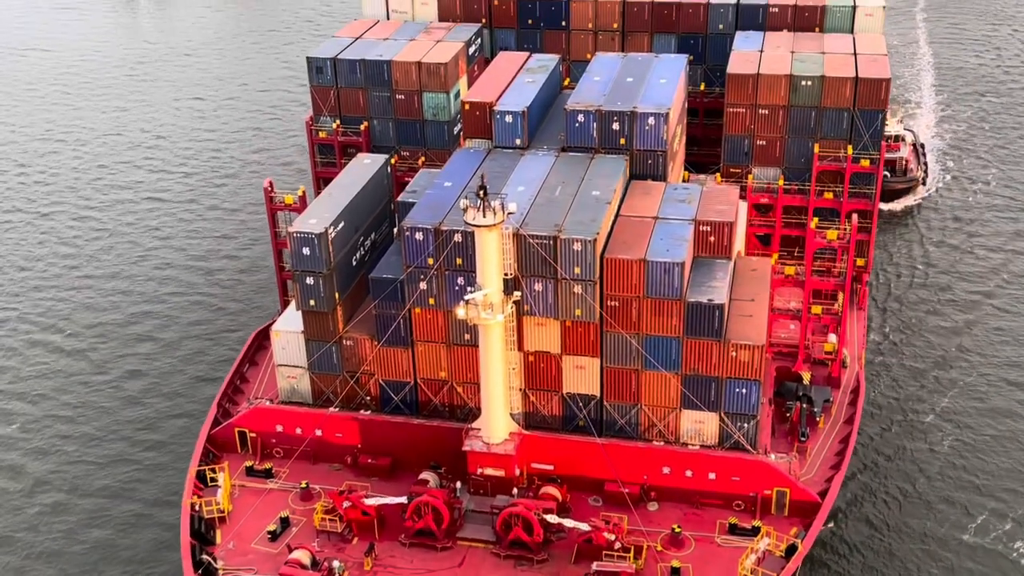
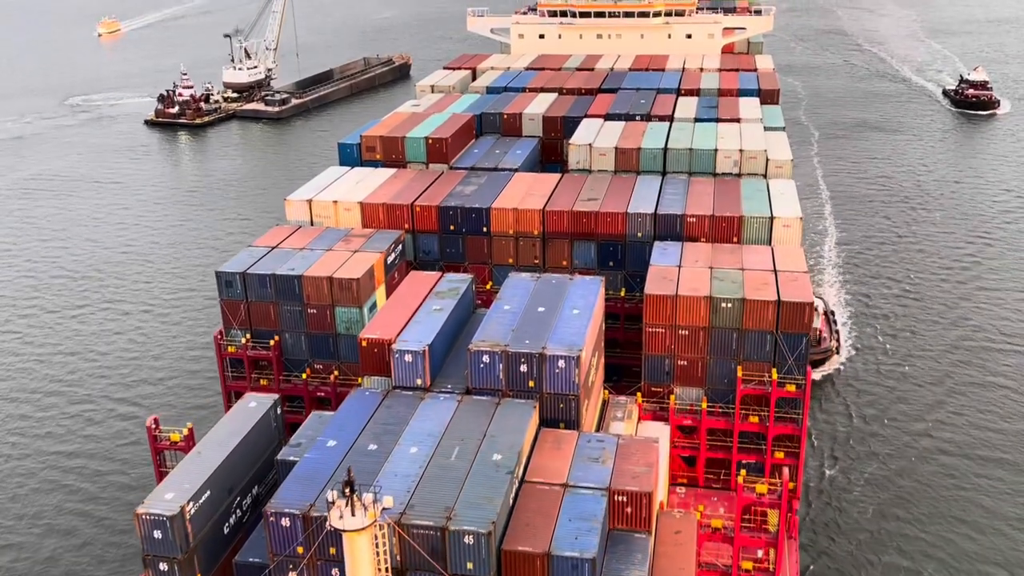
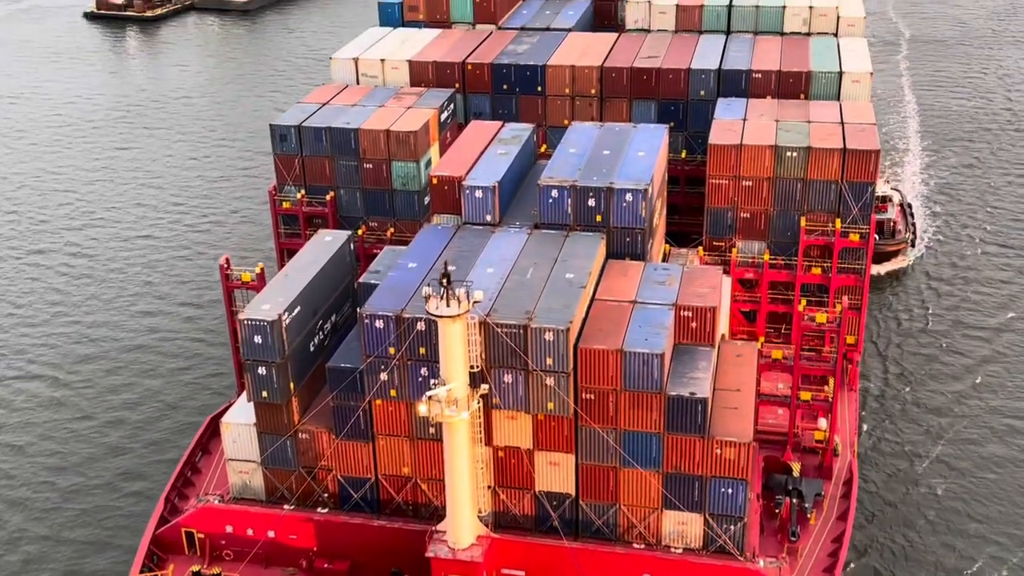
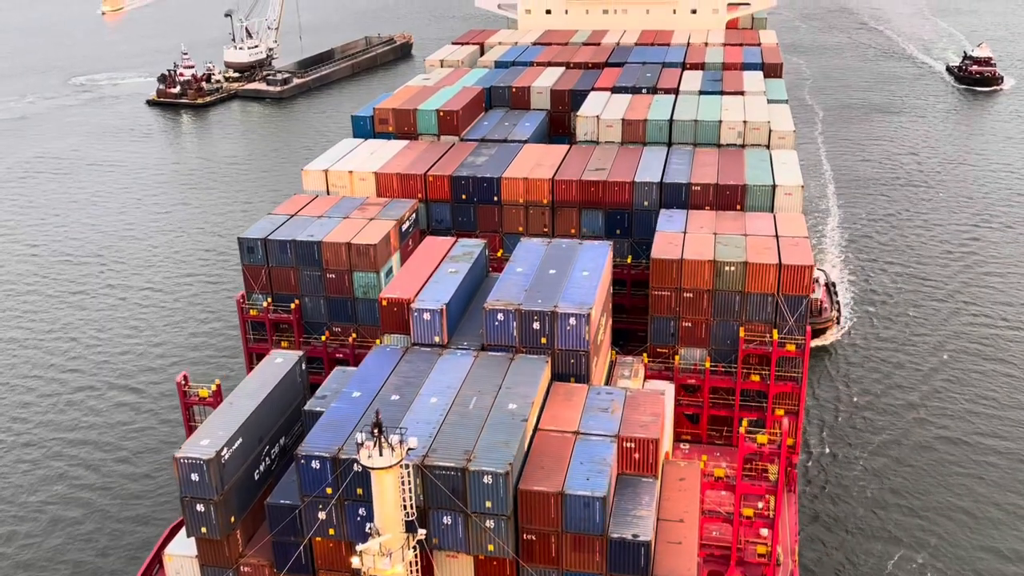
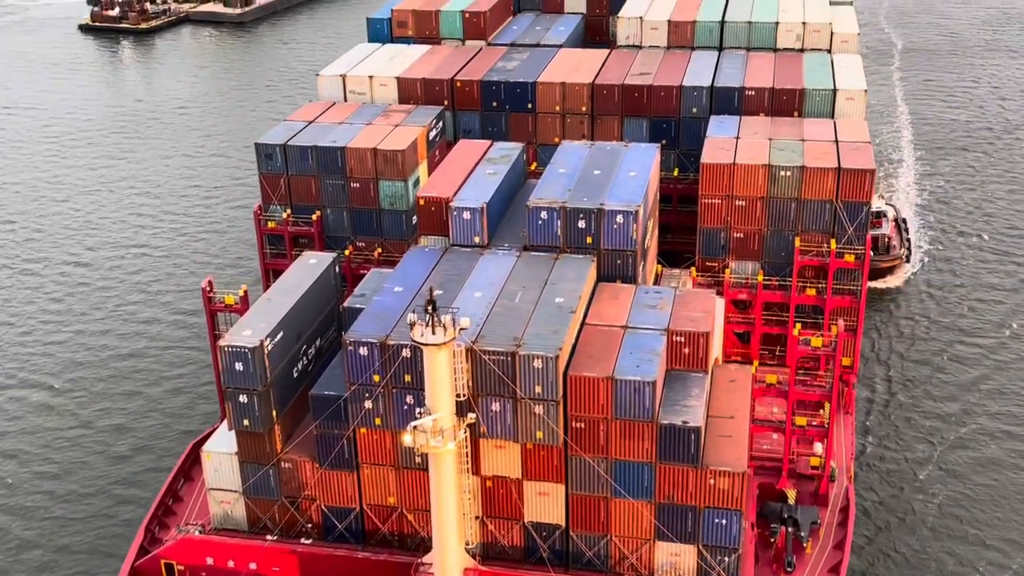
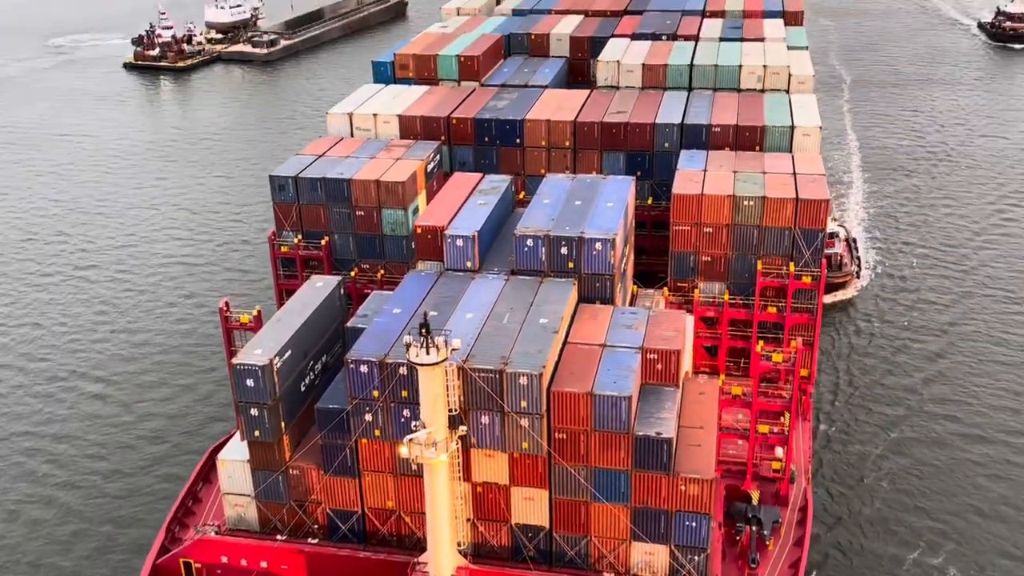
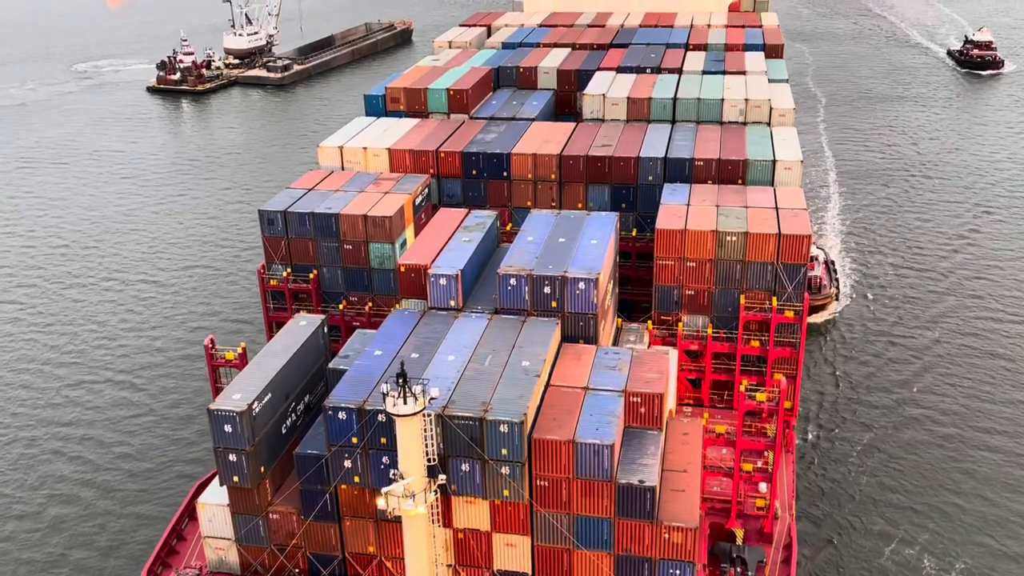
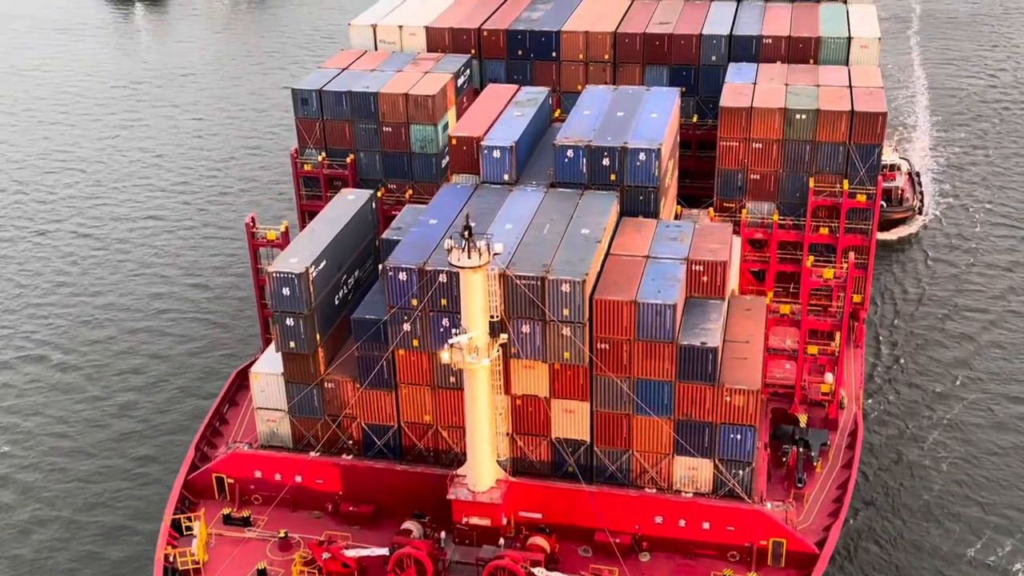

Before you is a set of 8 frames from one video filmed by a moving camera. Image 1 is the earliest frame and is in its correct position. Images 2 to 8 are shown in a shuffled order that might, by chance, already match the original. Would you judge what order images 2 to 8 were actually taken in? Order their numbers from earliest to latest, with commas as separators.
8, 3, 5, 6, 7, 4, 2
